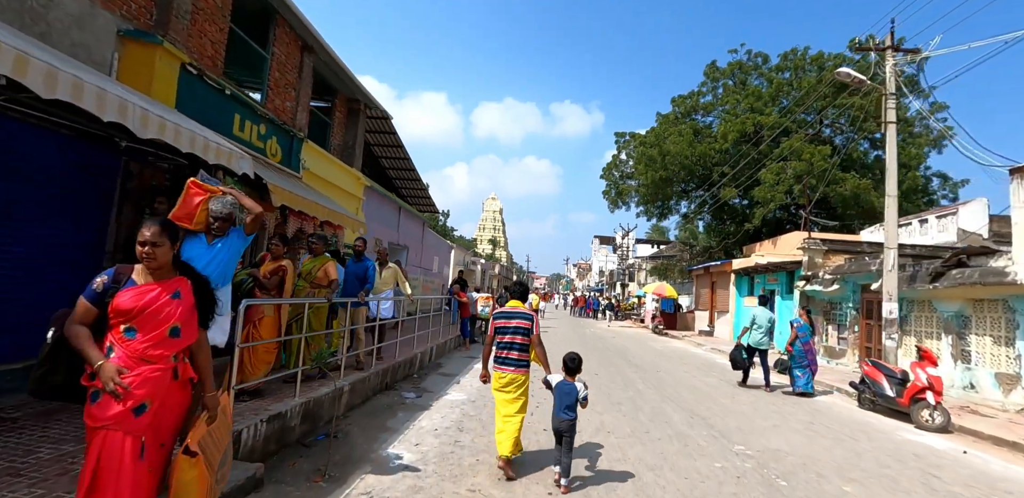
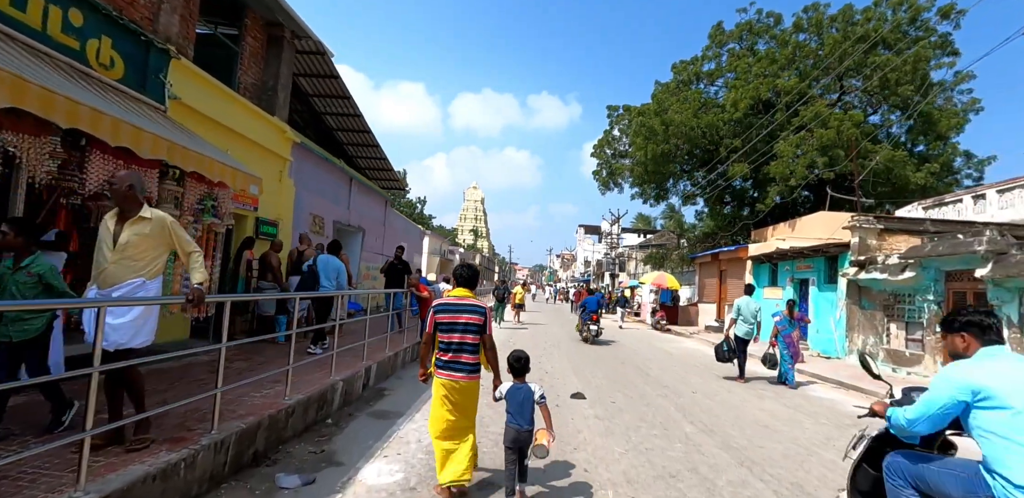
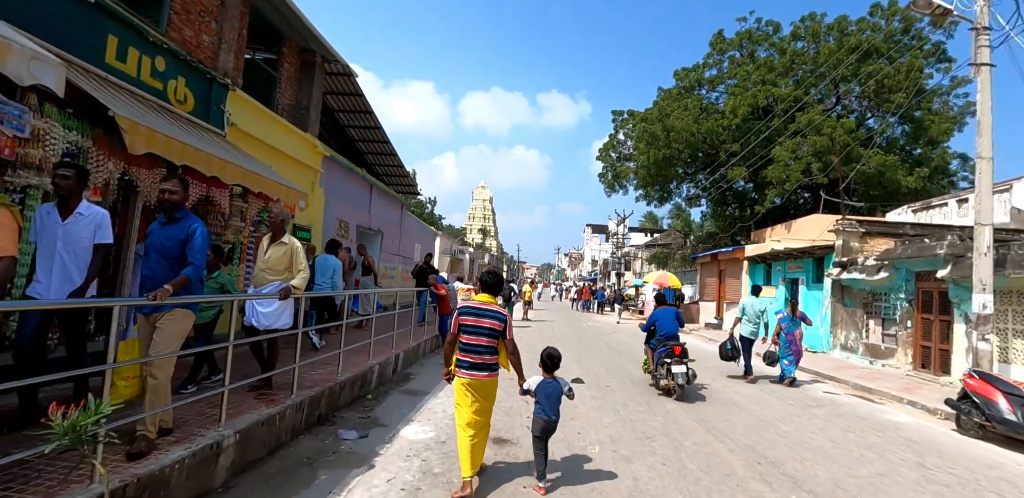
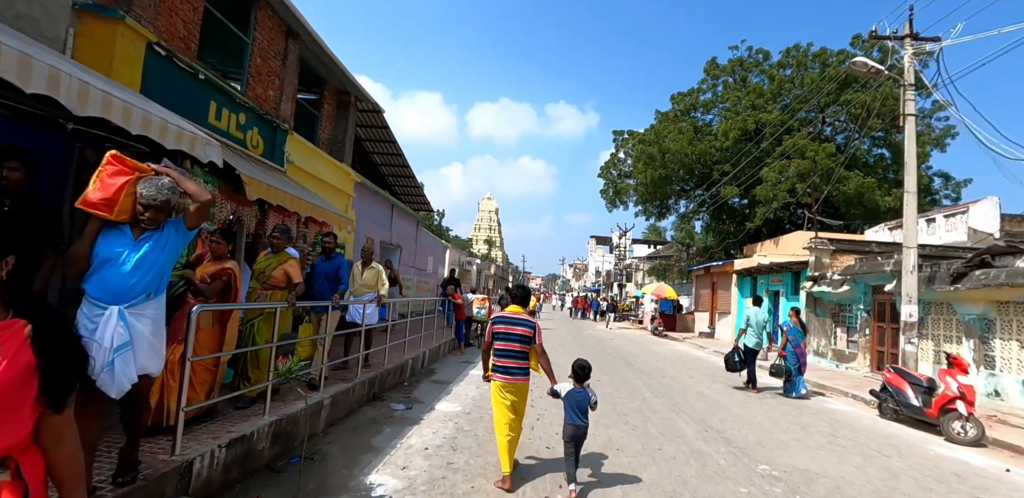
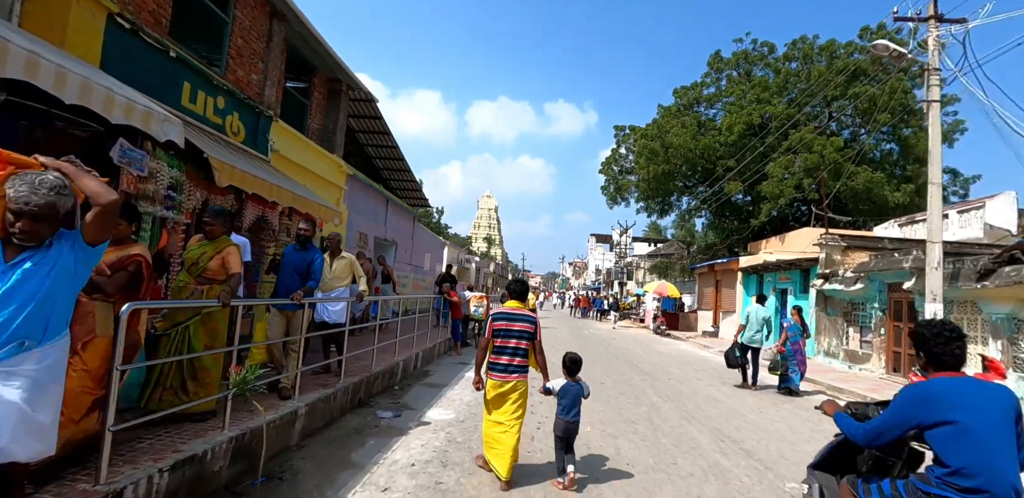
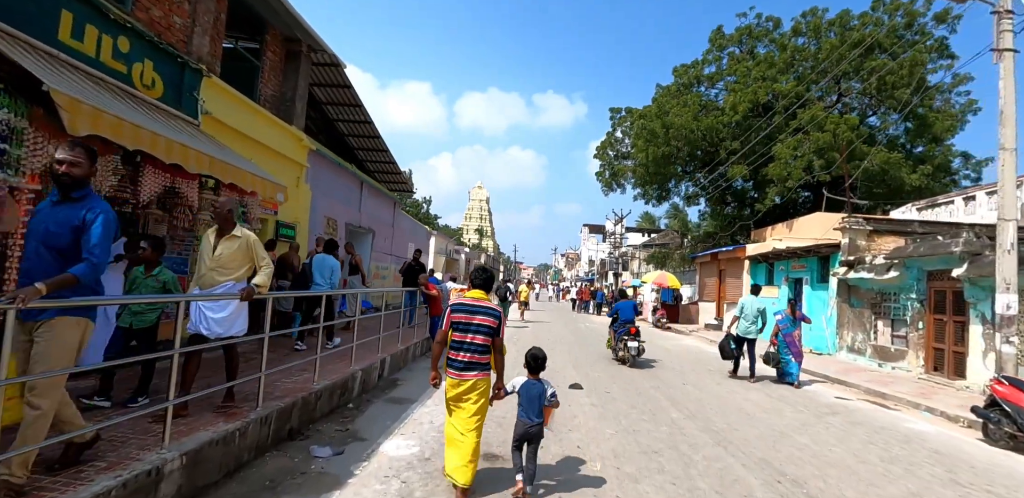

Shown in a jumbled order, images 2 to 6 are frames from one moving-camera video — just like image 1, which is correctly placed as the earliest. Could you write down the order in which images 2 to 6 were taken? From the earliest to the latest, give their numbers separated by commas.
4, 5, 3, 6, 2
